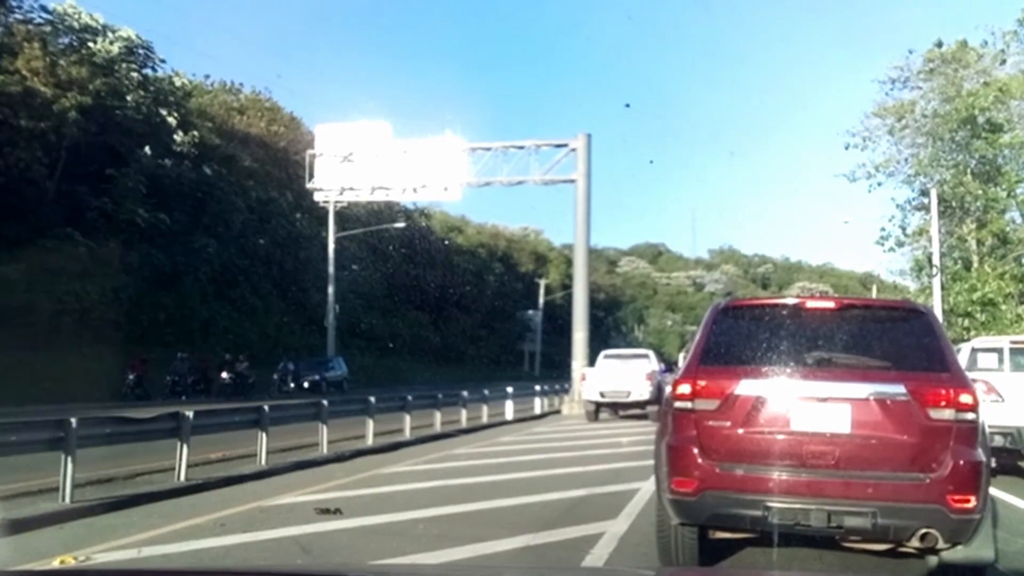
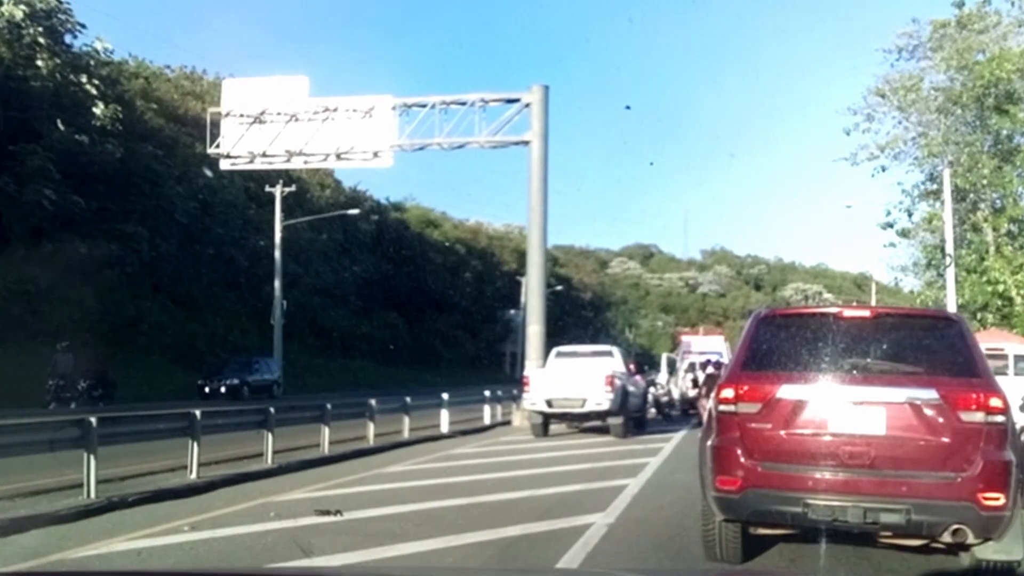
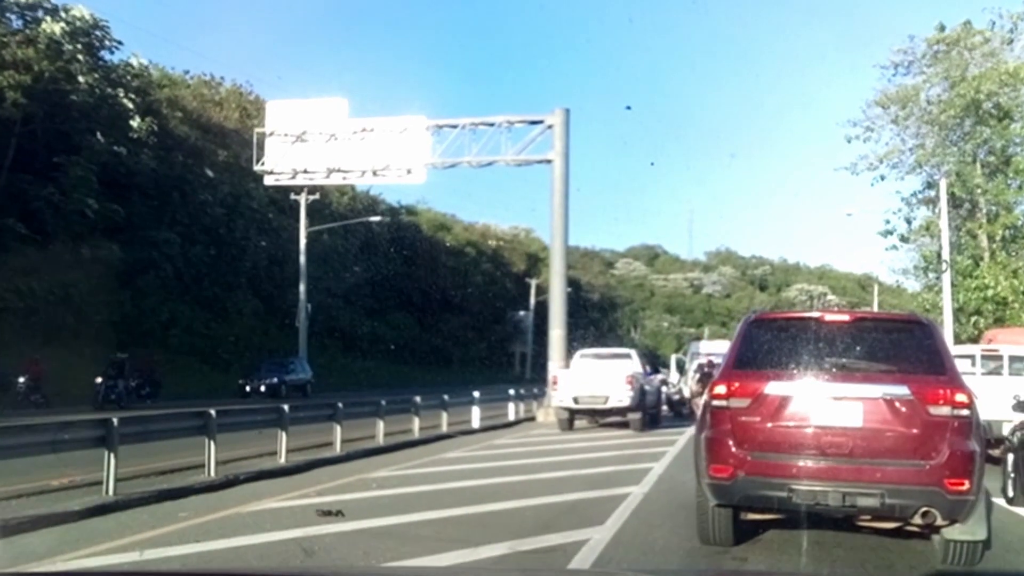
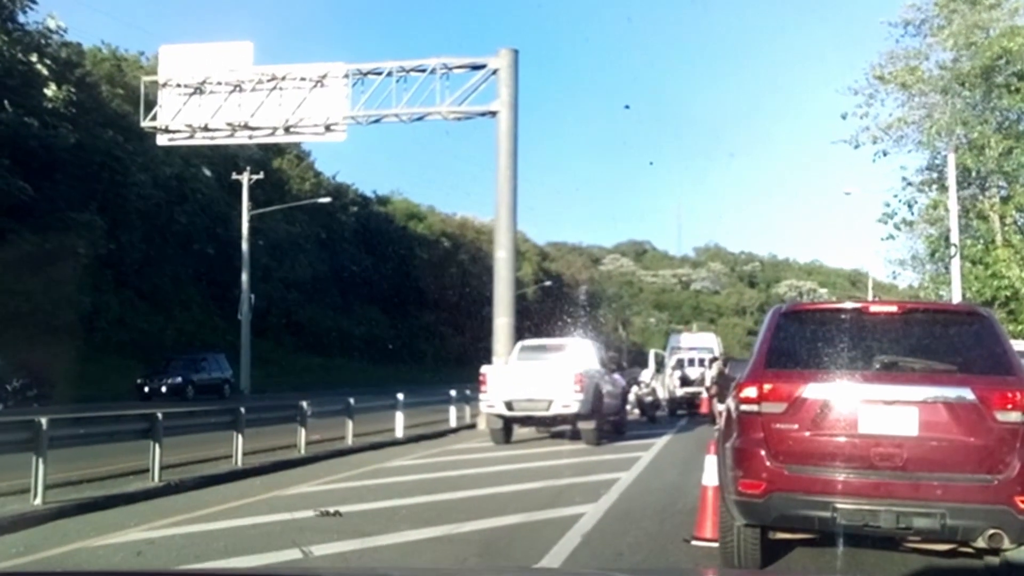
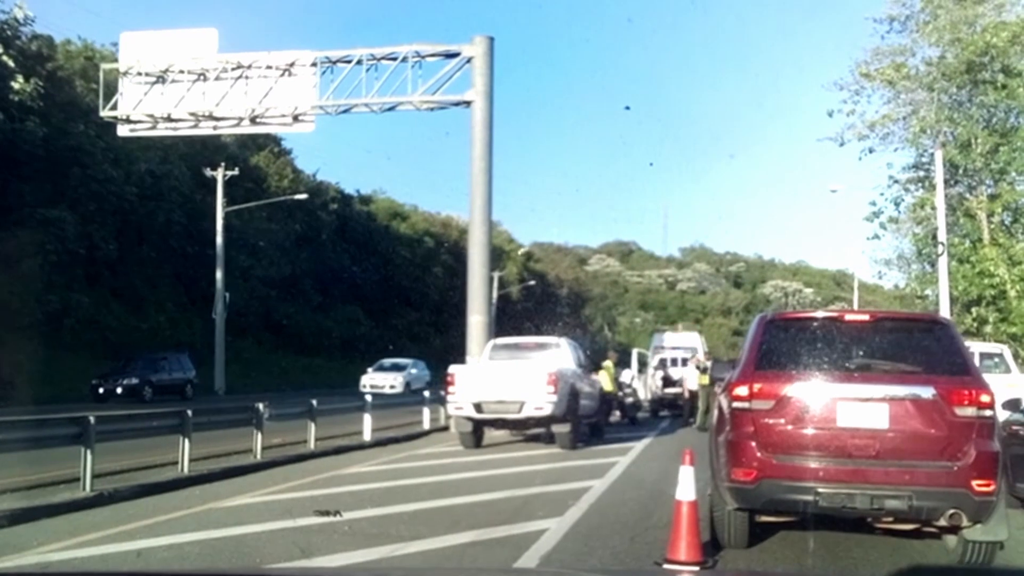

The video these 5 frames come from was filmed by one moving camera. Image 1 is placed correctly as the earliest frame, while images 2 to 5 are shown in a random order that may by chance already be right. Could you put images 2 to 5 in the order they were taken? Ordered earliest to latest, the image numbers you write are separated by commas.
3, 2, 4, 5
